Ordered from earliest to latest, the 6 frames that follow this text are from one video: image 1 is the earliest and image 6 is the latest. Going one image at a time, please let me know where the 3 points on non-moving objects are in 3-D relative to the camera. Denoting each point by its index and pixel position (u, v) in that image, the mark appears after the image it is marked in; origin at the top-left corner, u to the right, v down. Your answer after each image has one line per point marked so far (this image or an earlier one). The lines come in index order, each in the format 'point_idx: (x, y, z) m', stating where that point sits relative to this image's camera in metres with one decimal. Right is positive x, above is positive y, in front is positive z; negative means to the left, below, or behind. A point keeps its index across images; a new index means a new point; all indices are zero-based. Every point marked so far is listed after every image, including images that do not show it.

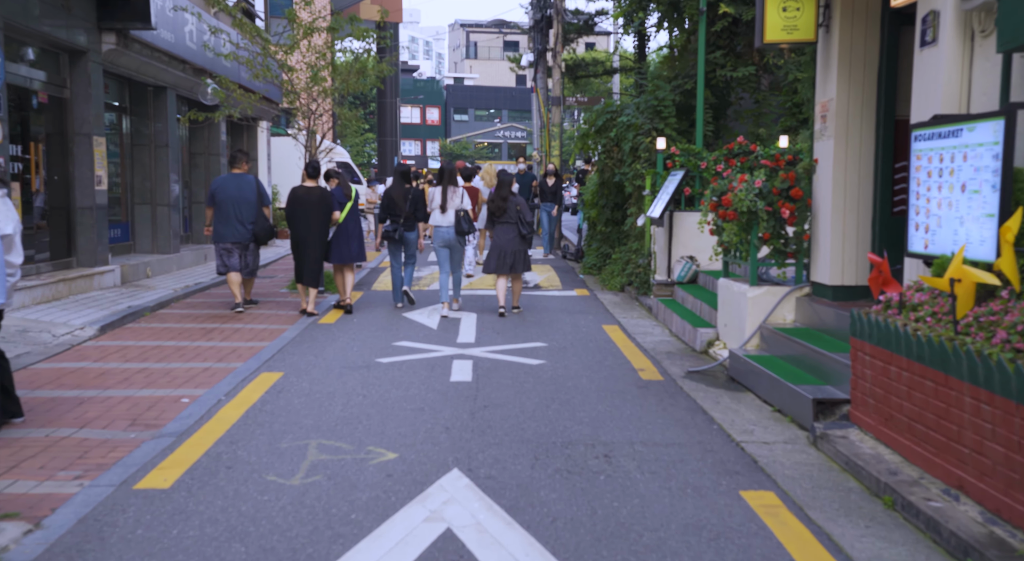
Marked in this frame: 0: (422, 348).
0: (-0.8, -0.6, +8.2) m
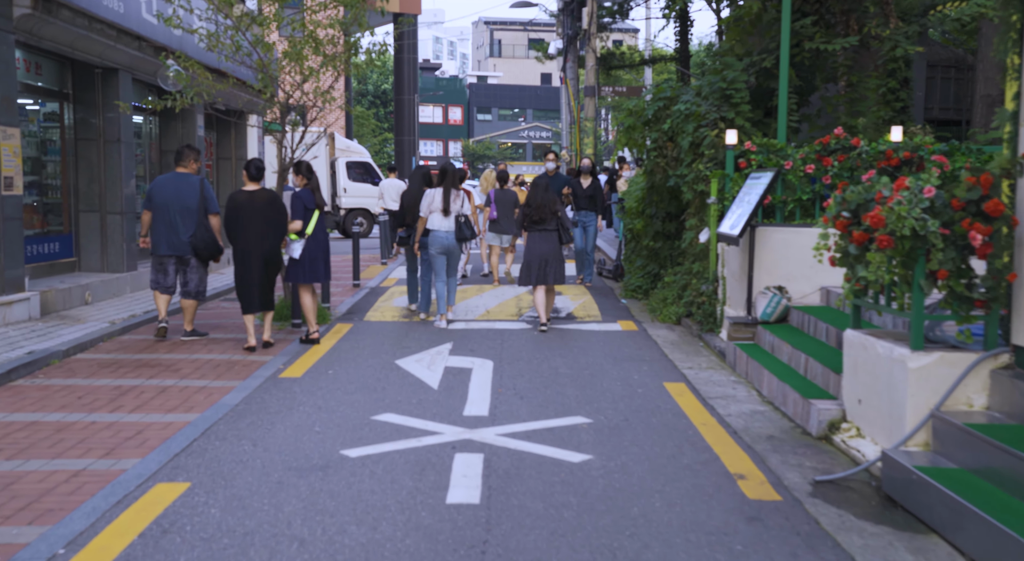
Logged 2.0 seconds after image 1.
0: (-0.7, -1.0, +5.7) m
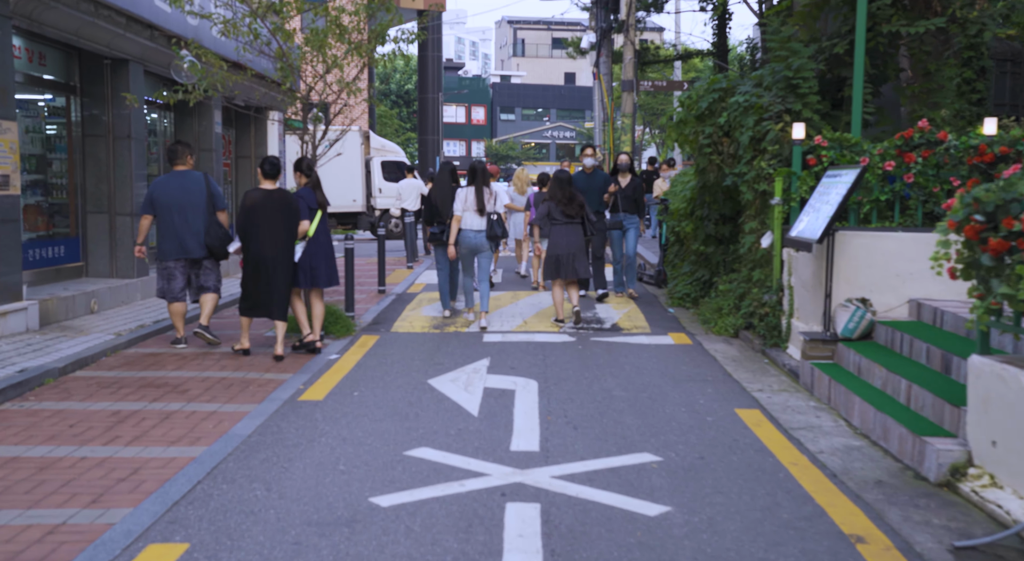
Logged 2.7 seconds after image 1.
0: (-0.3, -1.0, +4.9) m
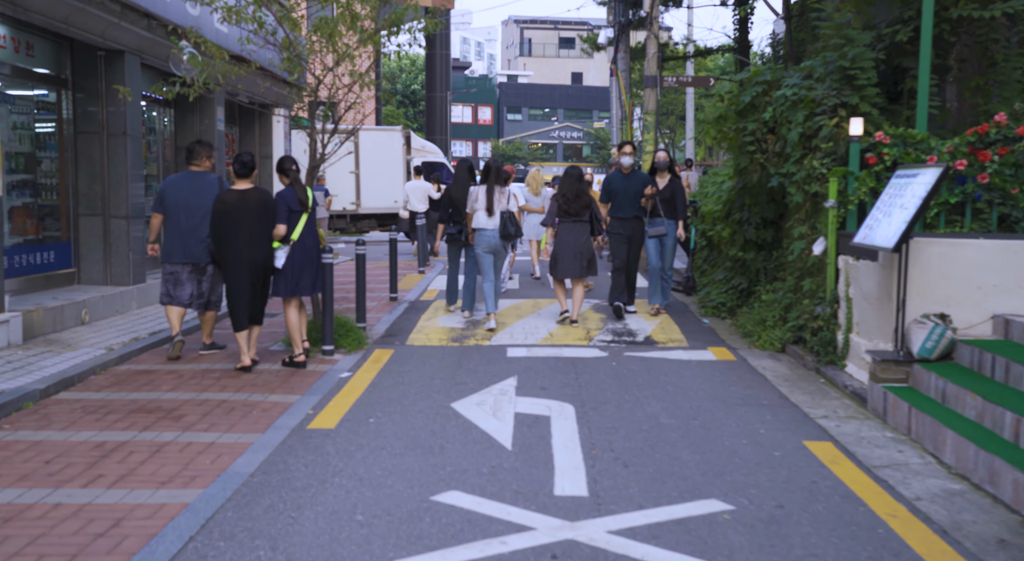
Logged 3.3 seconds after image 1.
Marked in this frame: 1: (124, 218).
0: (-0.1, -1.1, +4.1) m
1: (-4.4, +0.7, +10.0) m
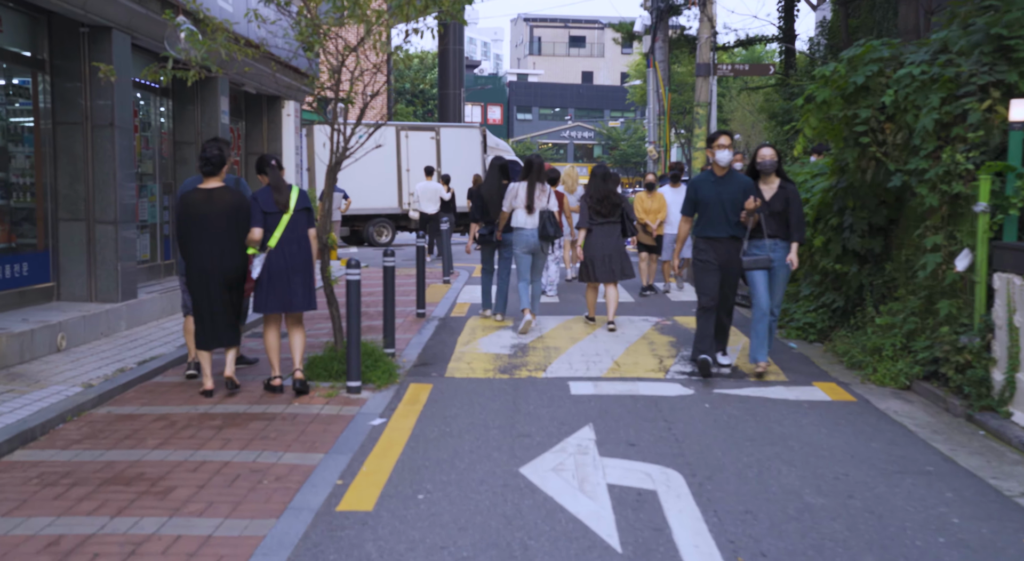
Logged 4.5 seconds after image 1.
0: (+0.4, -1.3, +2.6) m
1: (-3.9, +0.5, +8.5) m
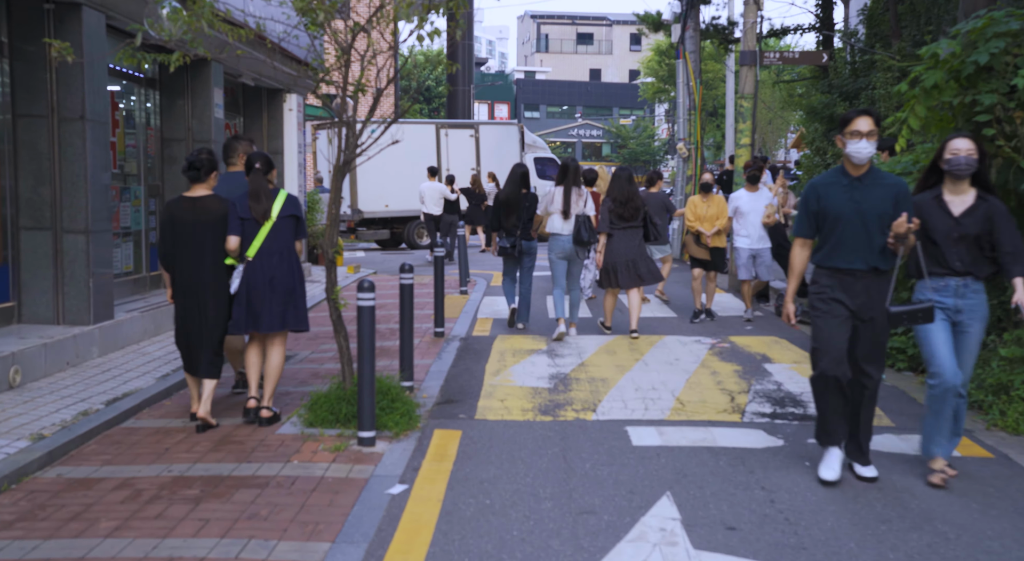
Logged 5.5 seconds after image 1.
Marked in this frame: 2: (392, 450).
0: (+0.7, -1.4, +1.4) m
1: (-3.6, +0.4, +7.3) m
2: (-0.7, -1.0, +5.4) m
